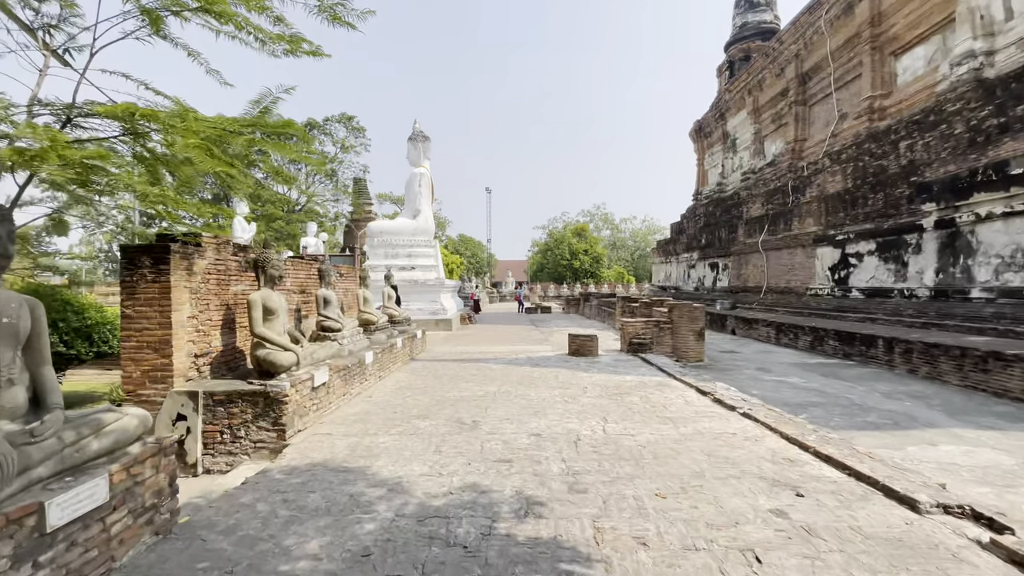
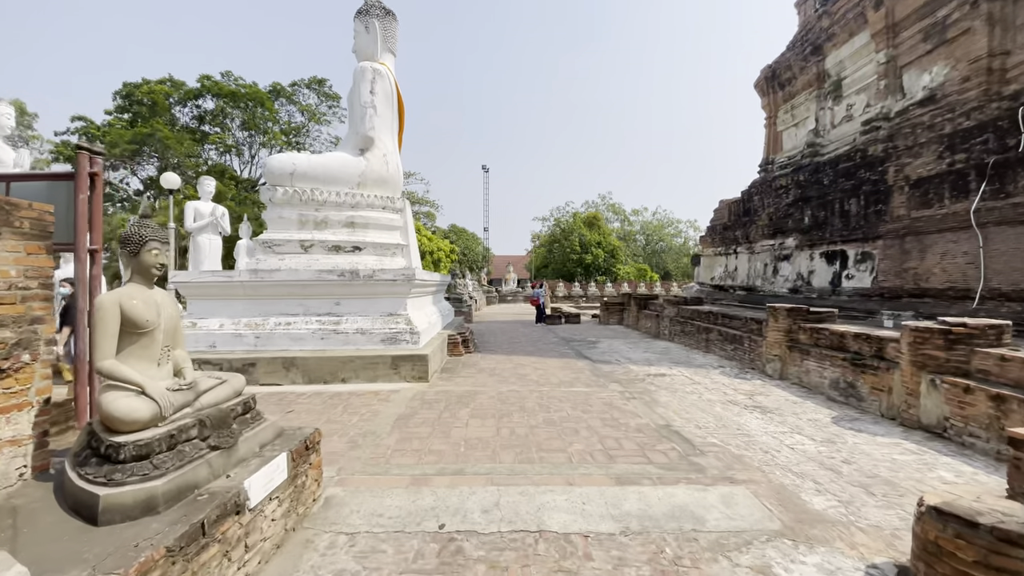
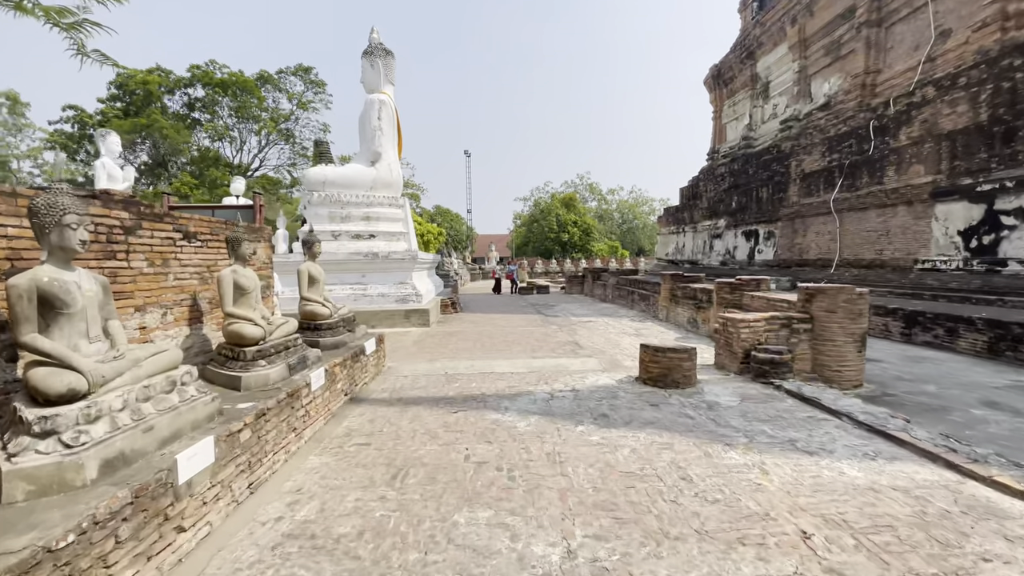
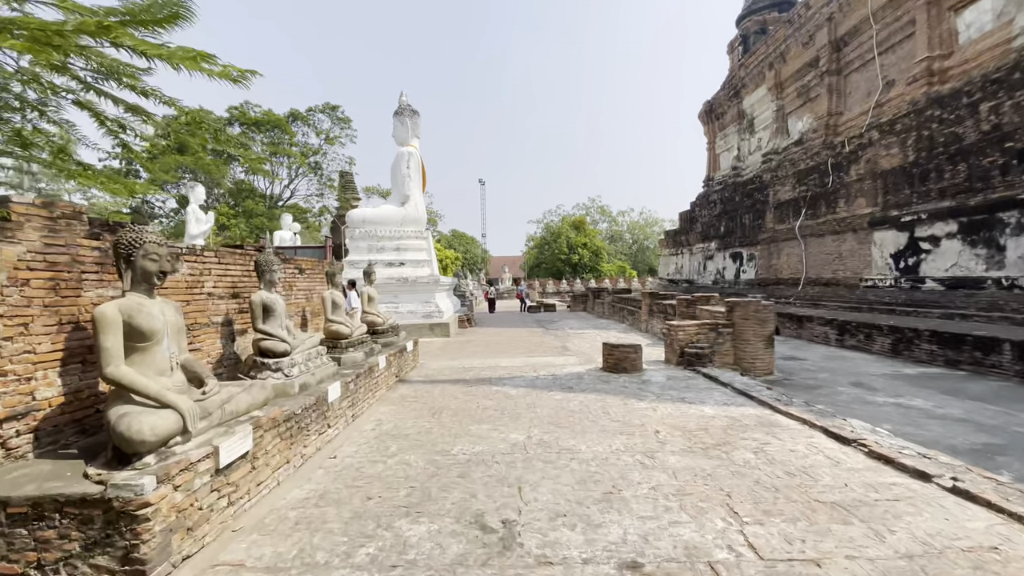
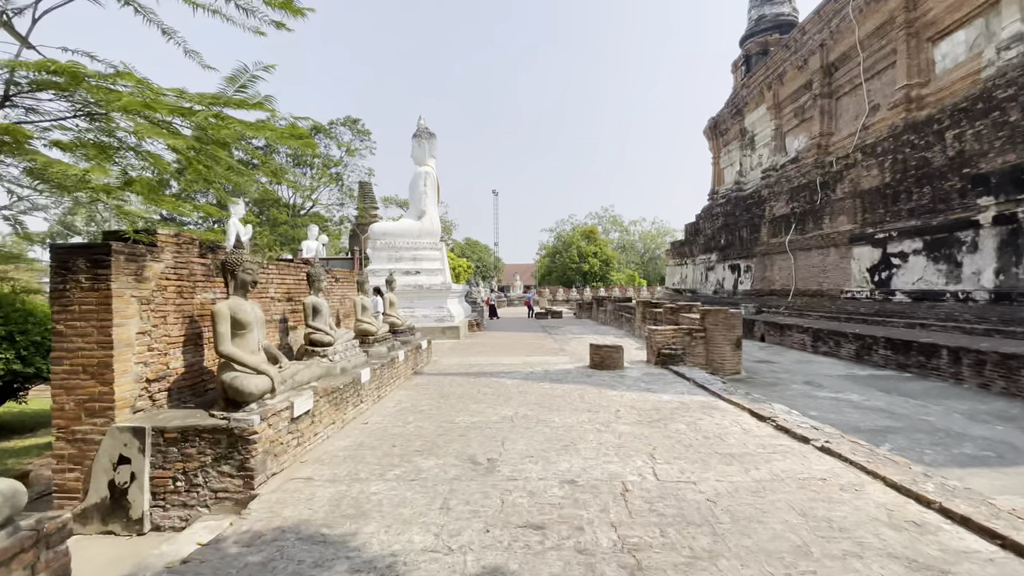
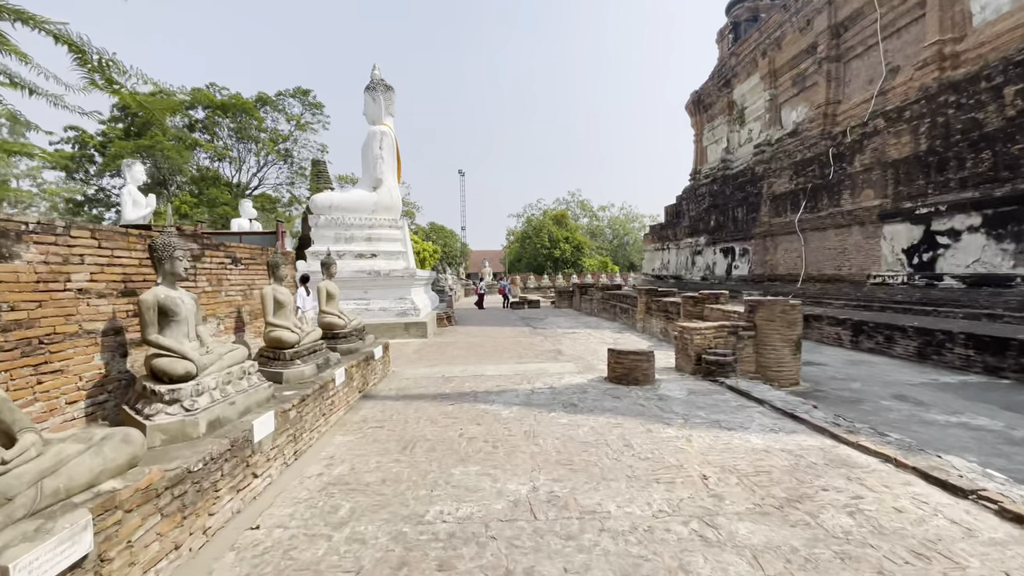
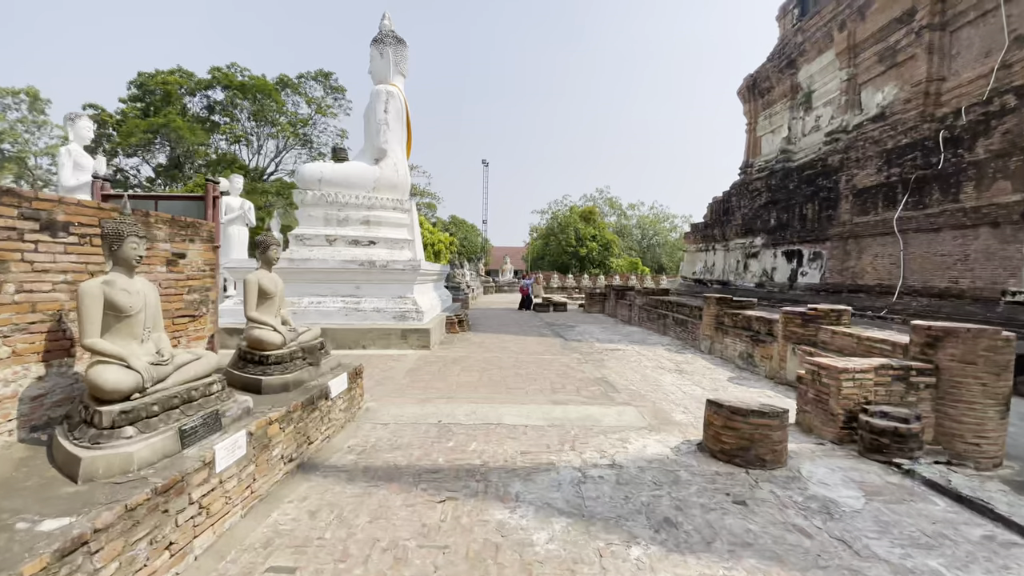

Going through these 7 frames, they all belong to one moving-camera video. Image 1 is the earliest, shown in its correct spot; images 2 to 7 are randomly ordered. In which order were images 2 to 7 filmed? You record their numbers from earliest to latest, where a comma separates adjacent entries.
5, 4, 6, 3, 7, 2
